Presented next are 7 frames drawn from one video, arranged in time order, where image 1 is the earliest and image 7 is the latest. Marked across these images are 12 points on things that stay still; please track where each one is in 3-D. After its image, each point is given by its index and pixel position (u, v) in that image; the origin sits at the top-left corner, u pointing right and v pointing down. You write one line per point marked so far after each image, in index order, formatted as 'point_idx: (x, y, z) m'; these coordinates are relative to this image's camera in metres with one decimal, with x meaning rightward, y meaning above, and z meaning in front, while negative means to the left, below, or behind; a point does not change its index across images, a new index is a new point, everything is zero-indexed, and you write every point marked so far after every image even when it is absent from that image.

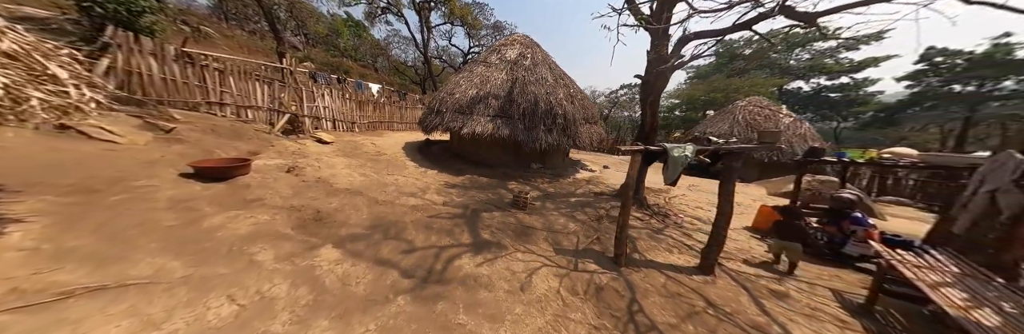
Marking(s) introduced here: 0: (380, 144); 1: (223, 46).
0: (-4.7, +0.8, +7.8) m
1: (-17.0, +7.1, +12.6) m
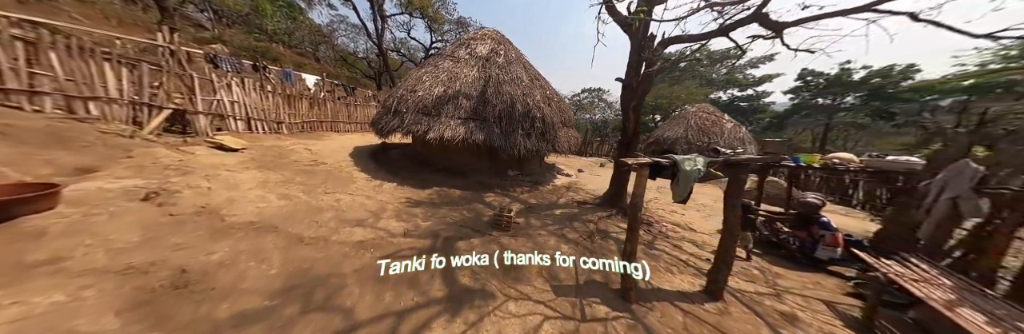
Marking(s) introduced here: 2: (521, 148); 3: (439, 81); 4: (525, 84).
0: (-5.6, +0.5, +6.2) m
1: (-18.6, +6.5, +9.1) m
2: (+0.3, +0.5, +5.9) m
3: (-2.0, +2.4, +6.1) m
4: (+0.5, +2.5, +6.6) m
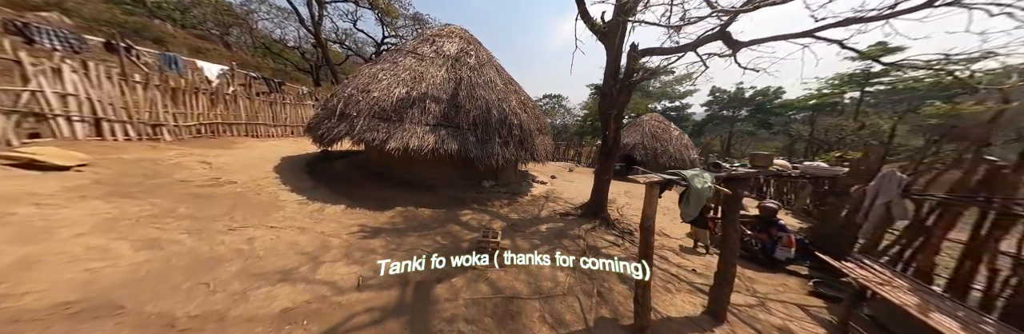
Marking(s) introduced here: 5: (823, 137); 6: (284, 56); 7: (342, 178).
0: (-6.2, +0.1, +4.7) m
1: (-19.6, +5.8, +5.3) m
2: (-0.3, +0.2, +5.4) m
3: (-2.7, +2.1, +5.2) m
4: (-0.3, +2.2, +6.1) m
5: (+23.1, +2.3, +16.1) m
6: (-18.2, +8.8, +17.1) m
7: (-4.1, -0.3, +5.2) m
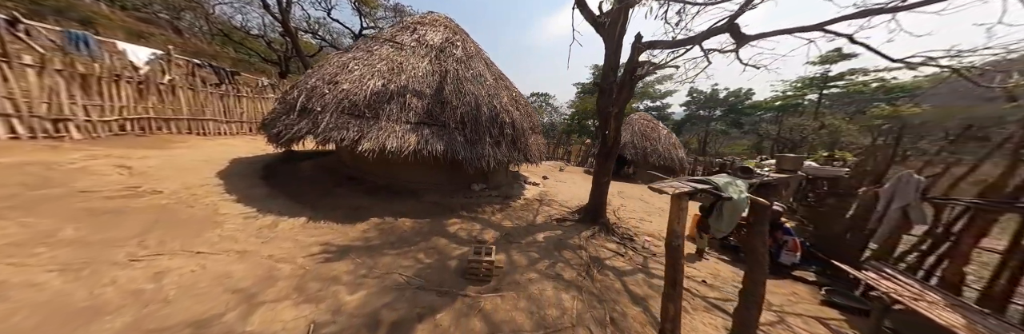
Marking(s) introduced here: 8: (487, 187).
0: (-6.3, 0.0, +3.8) m
1: (-19.8, +5.6, +3.6) m
2: (-0.5, +0.2, +4.9) m
3: (-2.9, +2.0, +4.6) m
4: (-0.6, +2.2, +5.6) m
5: (+22.2, +2.5, +17.0) m
6: (-19.1, +8.7, +15.5) m
7: (-4.3, -0.4, +4.5) m
8: (-0.7, -0.5, +5.9) m
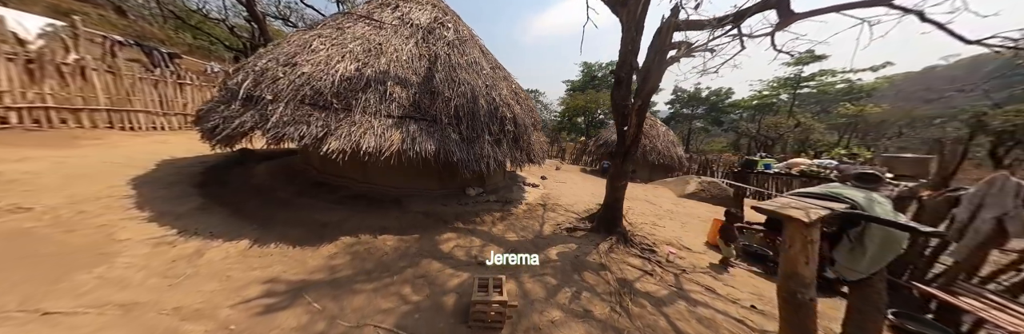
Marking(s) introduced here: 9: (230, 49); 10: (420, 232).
0: (-6.2, -0.1, +2.8) m
1: (-19.6, +5.5, +1.9) m
2: (-0.4, +0.1, +4.2) m
3: (-2.8, +2.0, +3.7) m
4: (-0.6, +2.1, +4.8) m
5: (+21.7, +2.7, +17.3) m
6: (-19.5, +8.7, +13.7) m
7: (-4.2, -0.4, +3.6) m
8: (-0.7, -0.6, +5.1) m
9: (-18.4, +7.7, +14.0) m
10: (-1.5, -1.0, +3.4) m
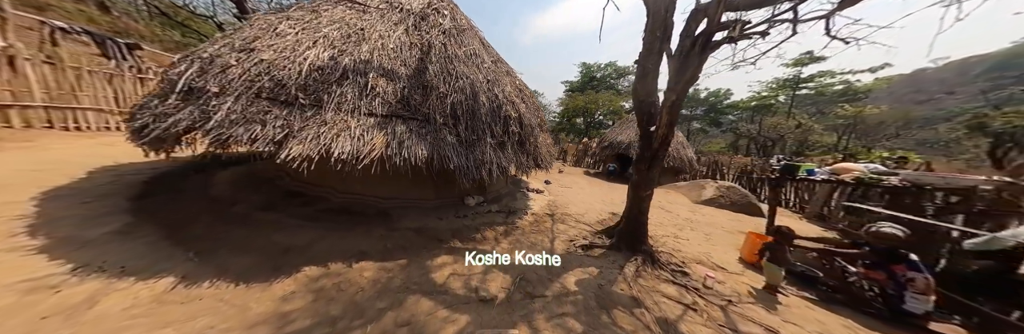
0: (-6.1, -0.2, +2.2) m
1: (-19.5, +5.3, +1.2) m
2: (-0.3, 0.0, +3.5) m
3: (-2.7, +1.9, +3.1) m
4: (-0.5, +2.0, +4.2) m
5: (+21.7, +2.5, +16.7) m
6: (-19.5, +8.5, +13.1) m
7: (-4.1, -0.5, +2.9) m
8: (-0.6, -0.7, +4.5) m
9: (-18.3, +7.5, +13.4) m
10: (-1.4, -1.1, +2.8) m
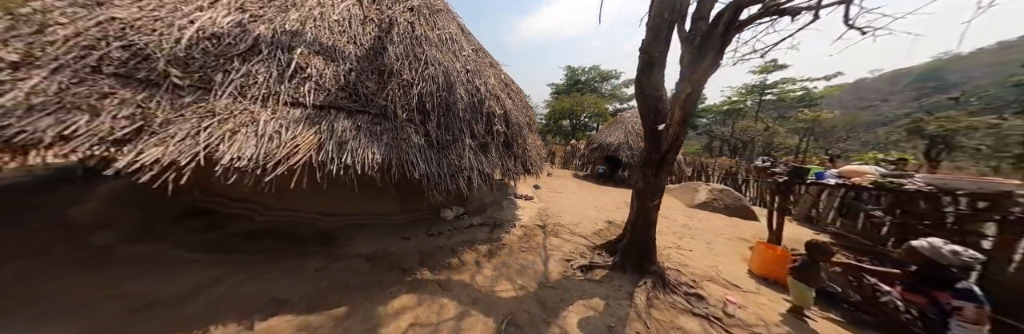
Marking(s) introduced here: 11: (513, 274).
0: (-6.2, -0.4, +1.1) m
1: (-19.6, +5.1, -0.6) m
2: (-0.5, -0.1, +2.8) m
3: (-2.9, +1.8, +2.3) m
4: (-0.7, +1.9, +3.5) m
5: (+20.7, +2.5, +17.4) m
6: (-20.3, +8.2, +11.3) m
7: (-4.2, -0.7, +2.0) m
8: (-0.8, -0.8, +3.8) m
9: (-19.2, +7.2, +11.6) m
10: (-1.5, -1.2, +2.0) m
11: (0.0, -1.4, +2.9) m
